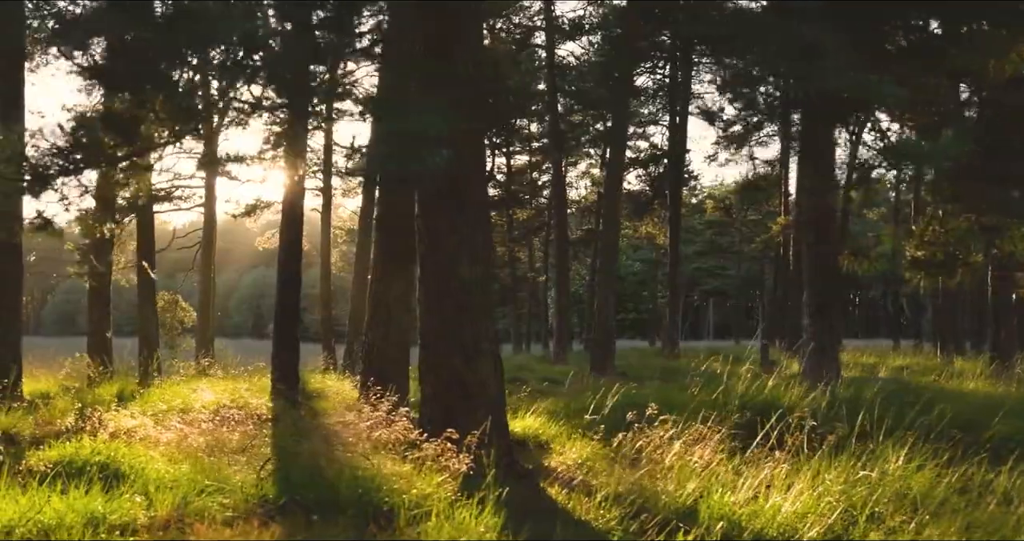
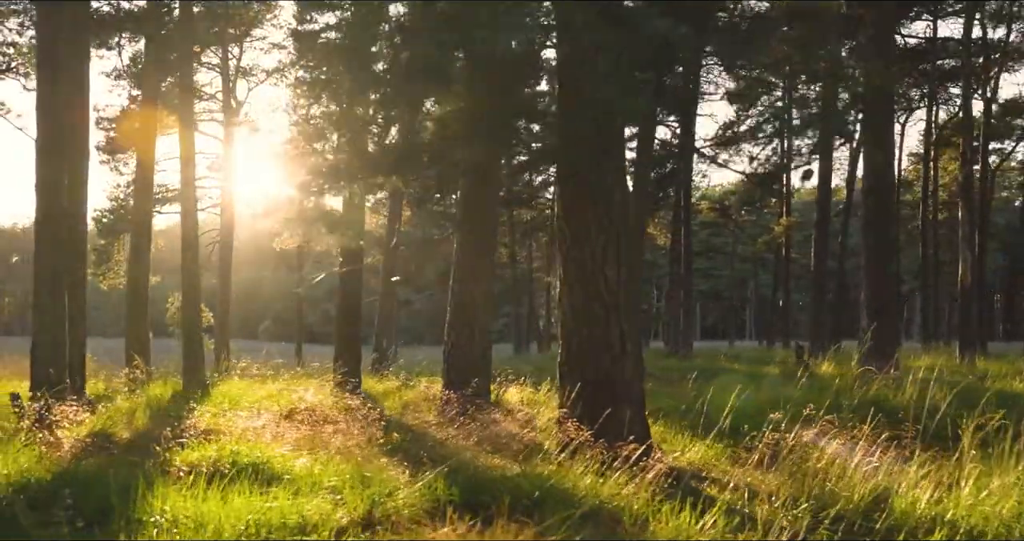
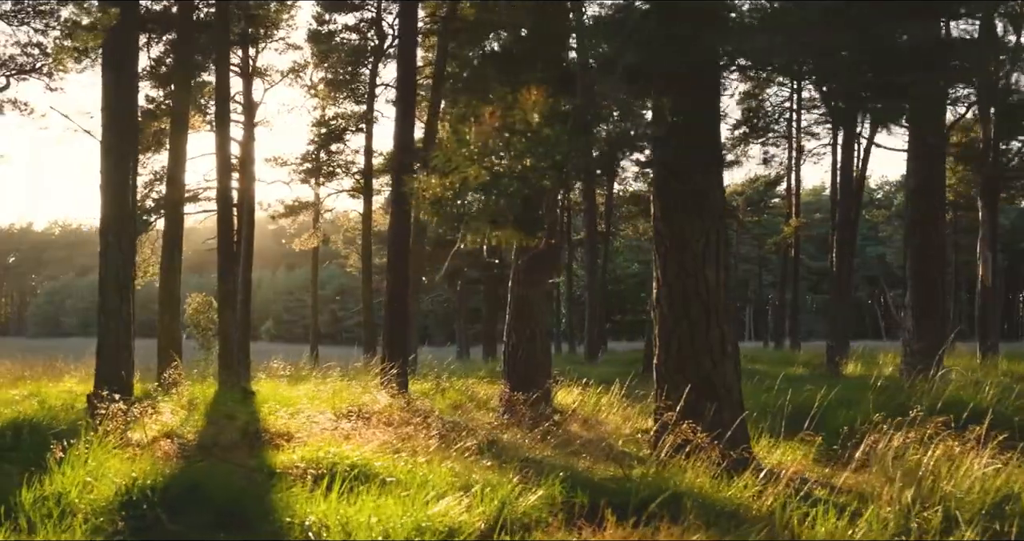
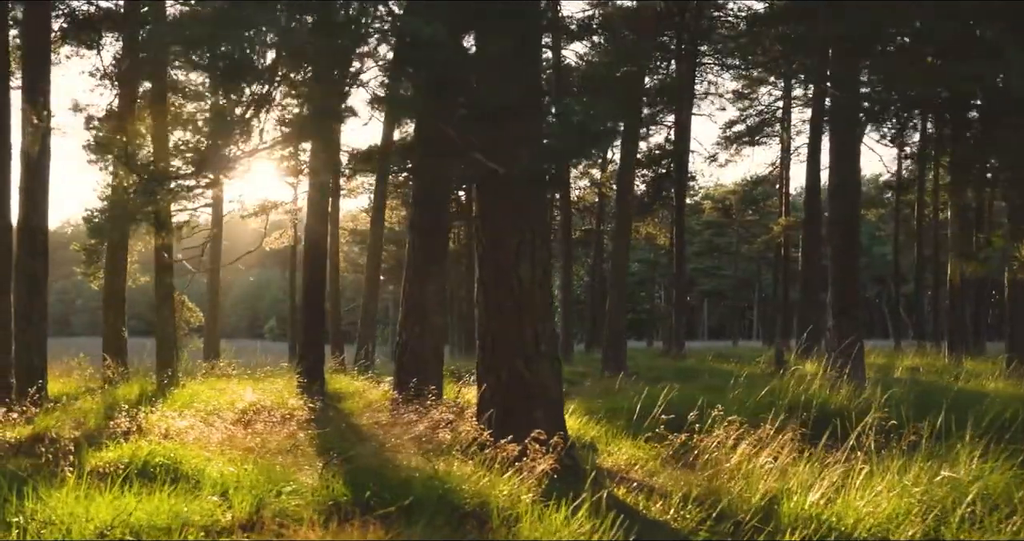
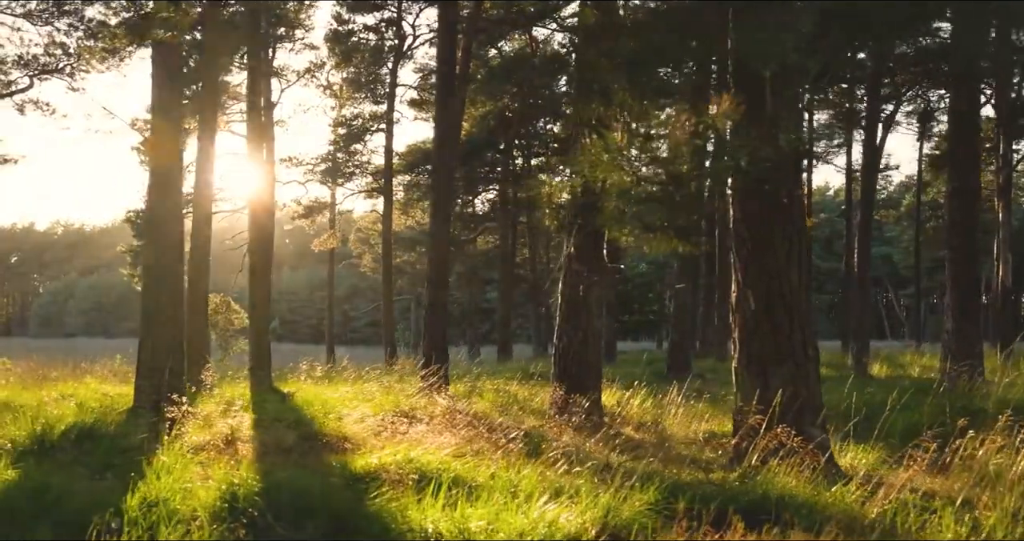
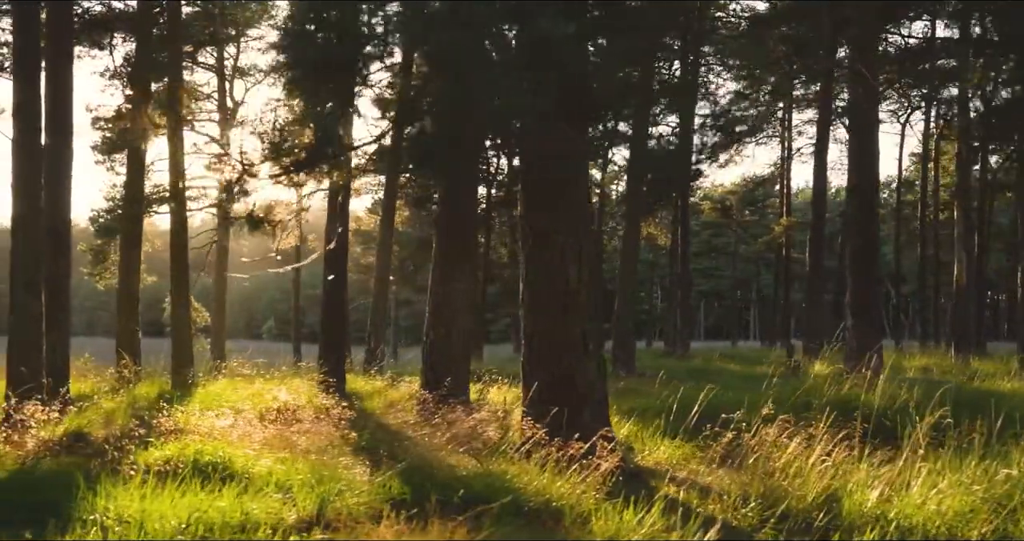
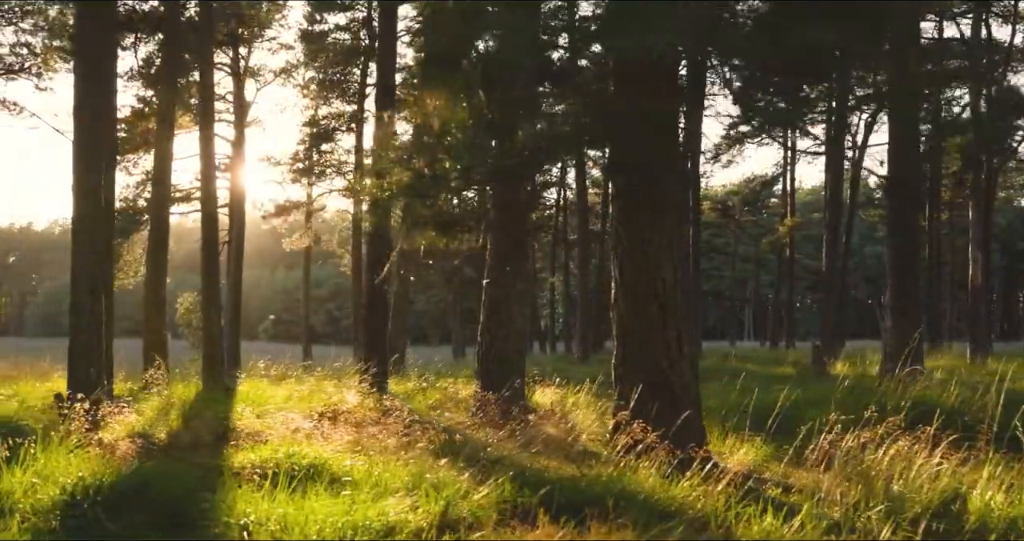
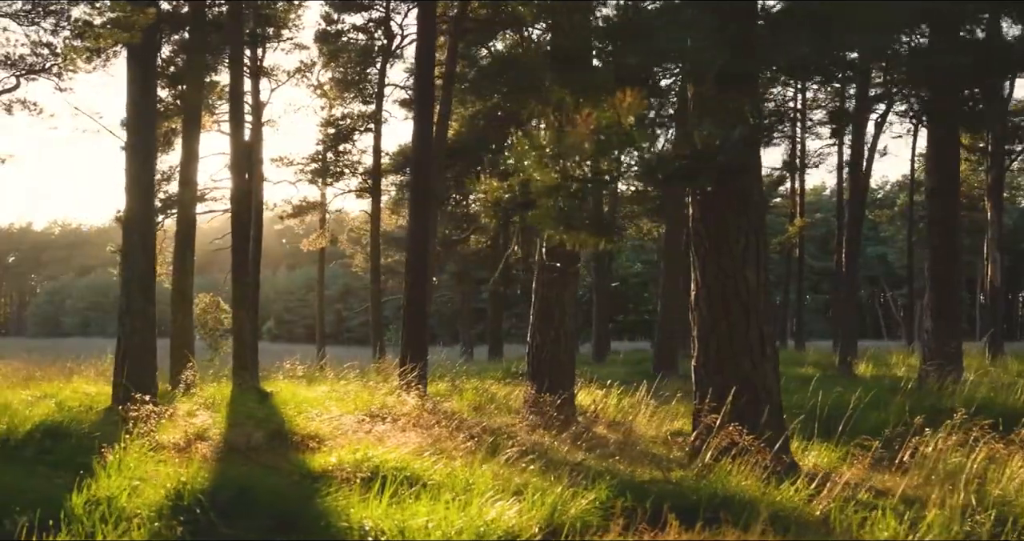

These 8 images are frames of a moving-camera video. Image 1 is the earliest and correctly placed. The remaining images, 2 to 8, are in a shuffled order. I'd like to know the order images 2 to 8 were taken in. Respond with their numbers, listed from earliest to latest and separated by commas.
4, 6, 2, 7, 3, 8, 5
